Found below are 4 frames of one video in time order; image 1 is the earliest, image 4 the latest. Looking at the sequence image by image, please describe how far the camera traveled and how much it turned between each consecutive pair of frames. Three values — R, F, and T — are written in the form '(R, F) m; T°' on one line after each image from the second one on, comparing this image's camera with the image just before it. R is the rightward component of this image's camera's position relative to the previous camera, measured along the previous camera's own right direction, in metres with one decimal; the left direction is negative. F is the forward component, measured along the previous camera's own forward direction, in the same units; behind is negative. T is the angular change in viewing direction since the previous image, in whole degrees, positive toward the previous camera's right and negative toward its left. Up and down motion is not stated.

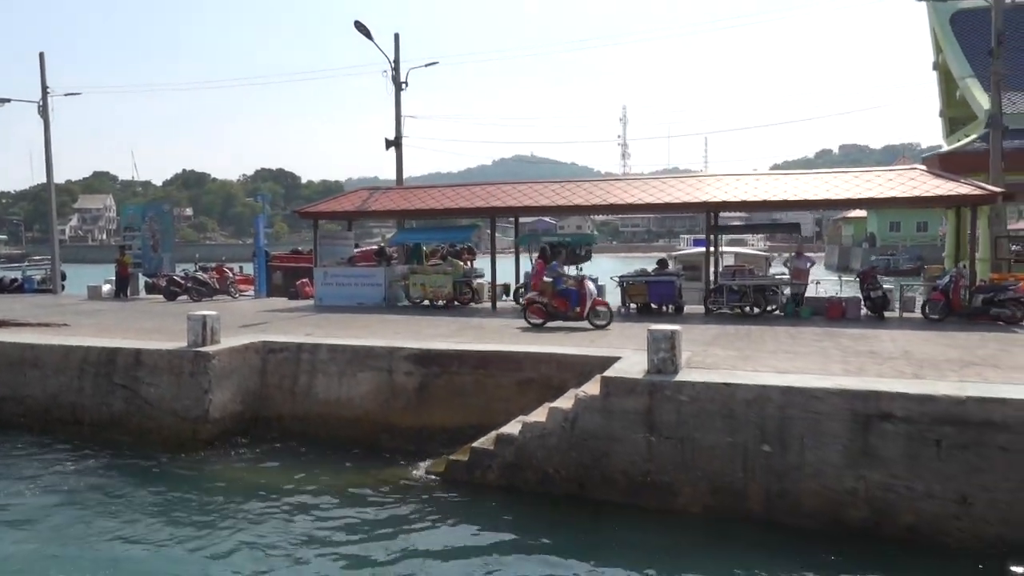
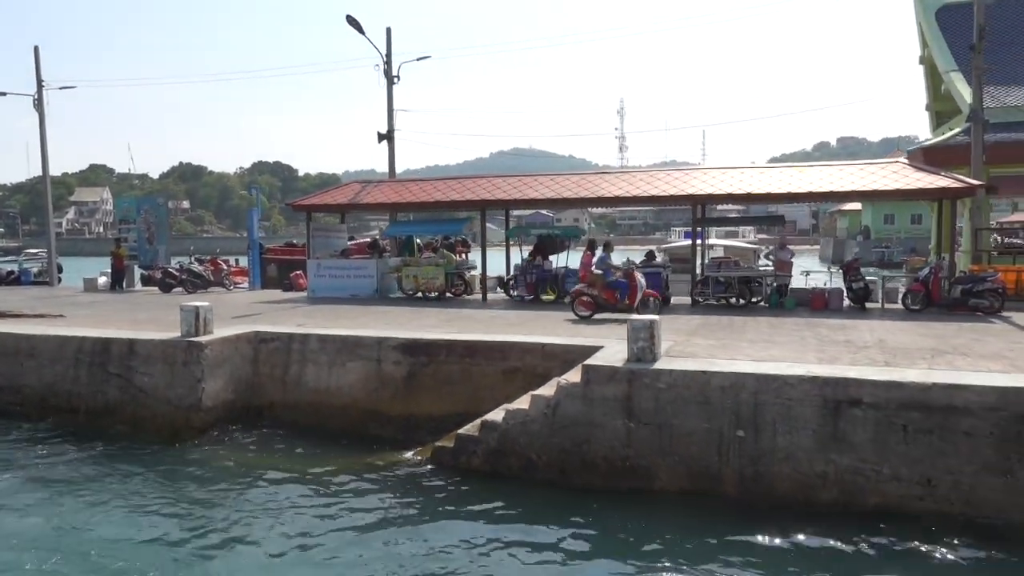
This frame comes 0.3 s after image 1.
(+0.2, -0.3) m; 0°
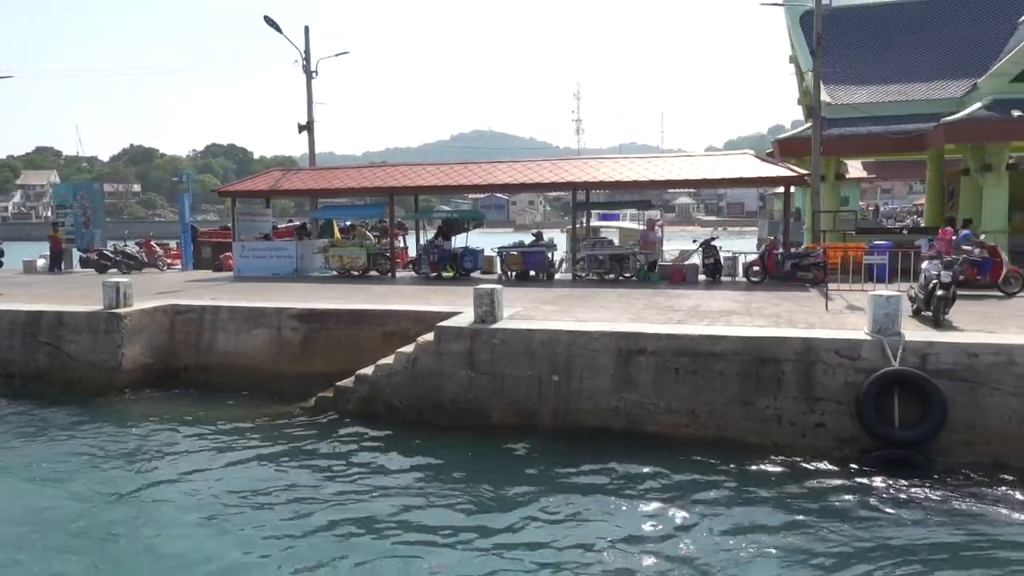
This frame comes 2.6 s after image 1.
(+1.5, -2.1) m; +3°
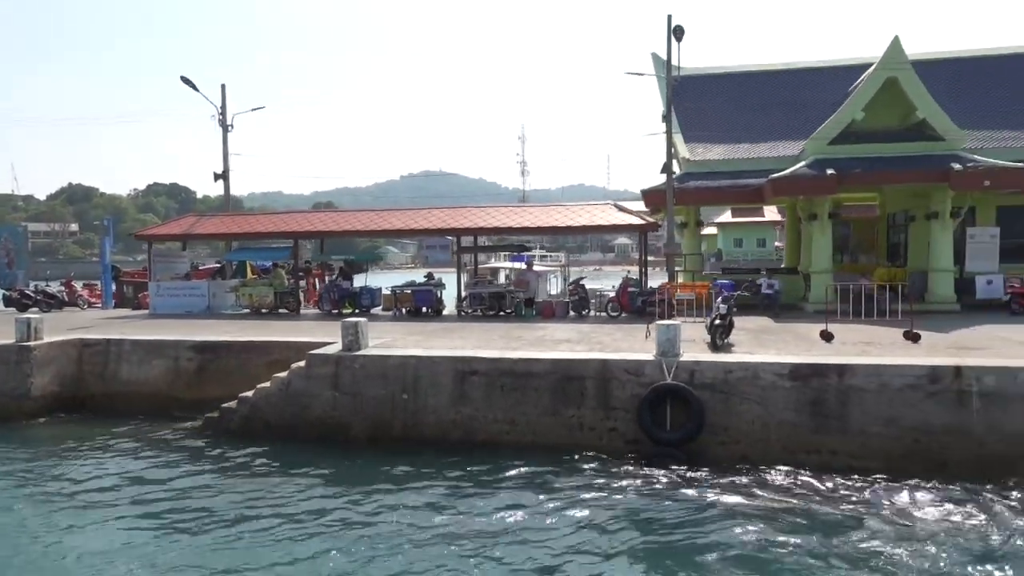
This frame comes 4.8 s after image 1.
(+1.6, -2.2) m; +4°
